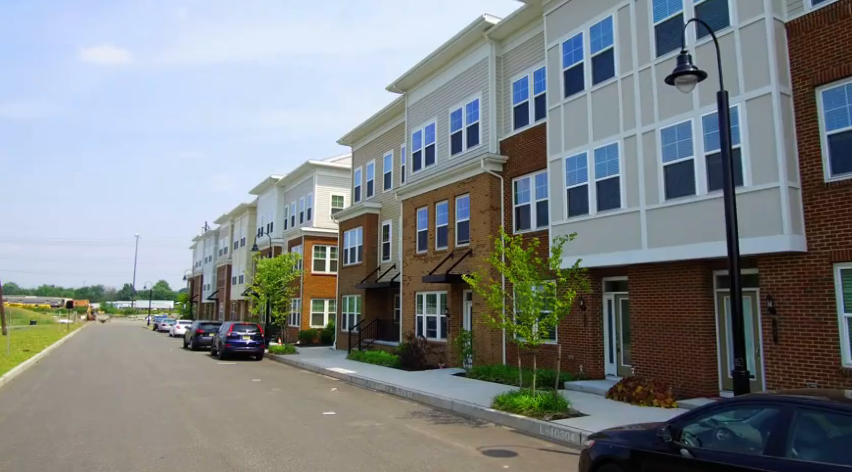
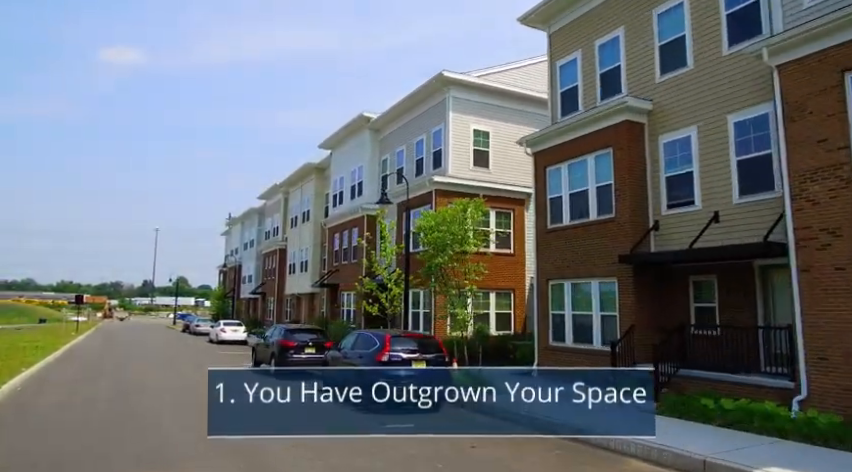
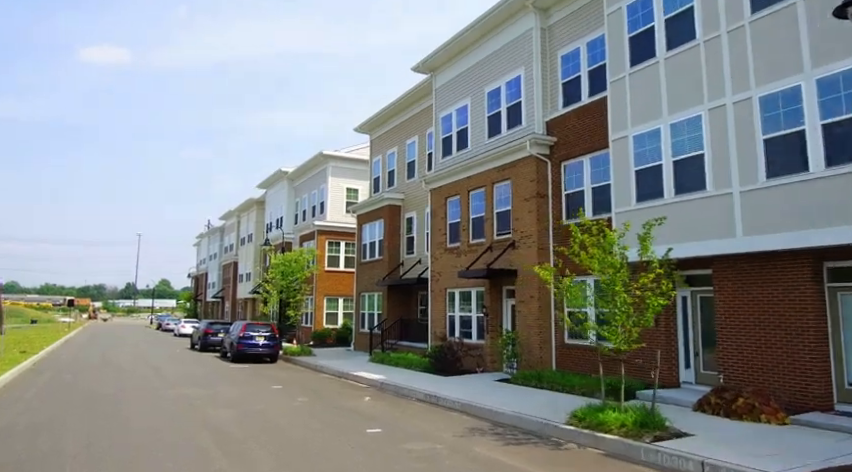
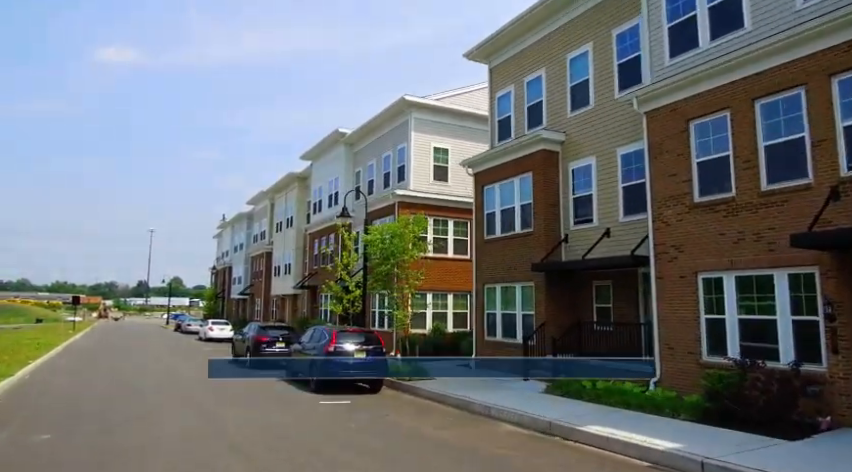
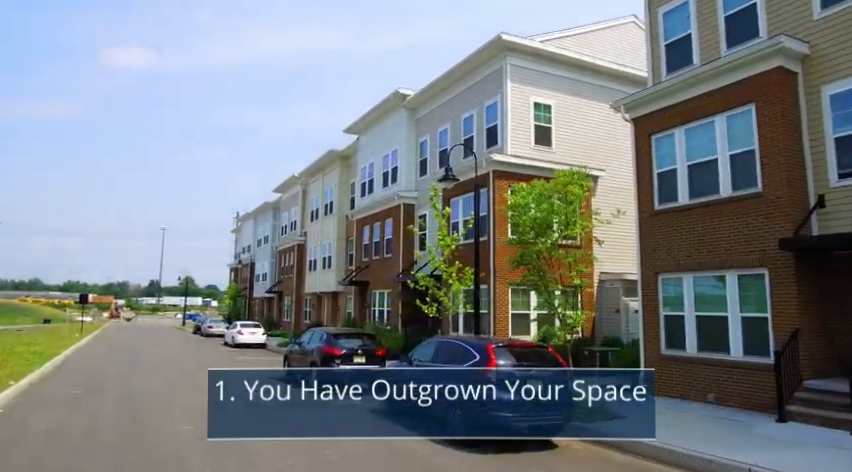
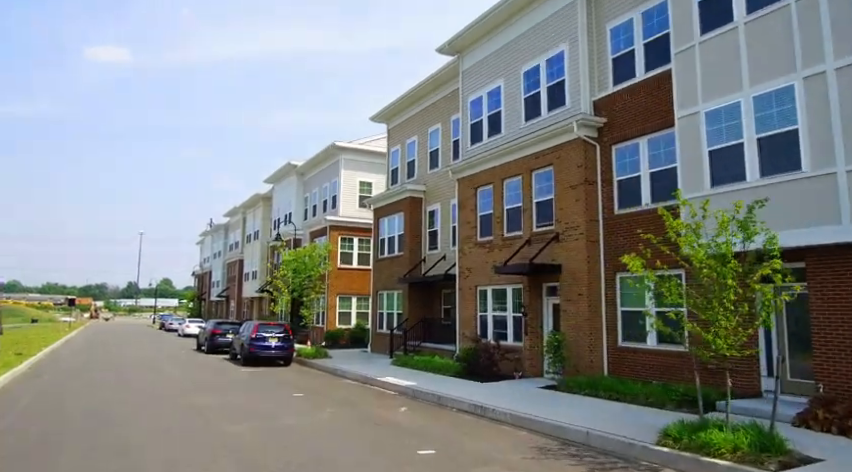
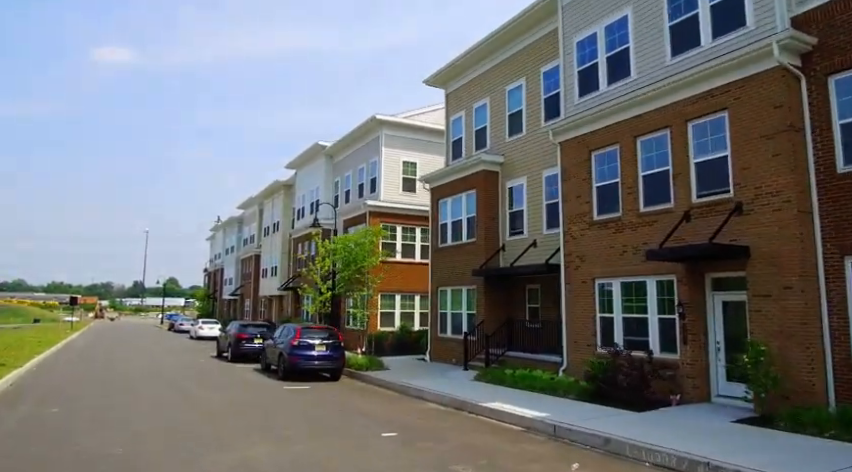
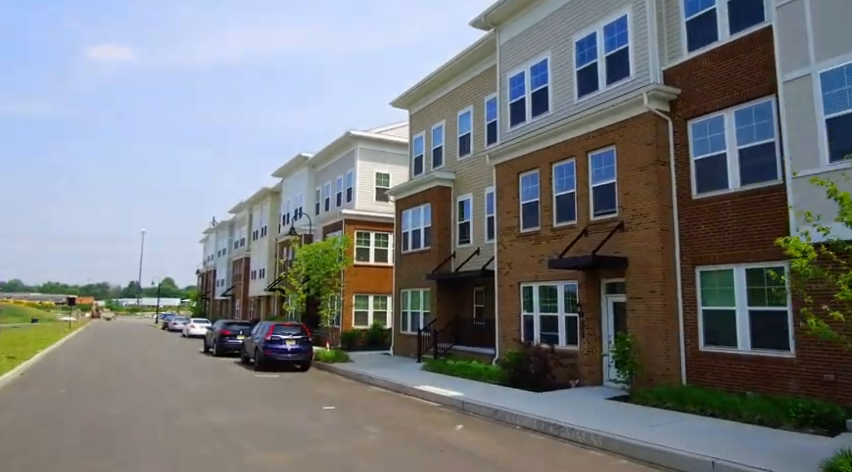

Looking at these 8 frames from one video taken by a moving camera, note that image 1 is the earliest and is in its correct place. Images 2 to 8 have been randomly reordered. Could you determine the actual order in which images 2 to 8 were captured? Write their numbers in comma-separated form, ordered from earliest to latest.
3, 6, 8, 7, 4, 2, 5
